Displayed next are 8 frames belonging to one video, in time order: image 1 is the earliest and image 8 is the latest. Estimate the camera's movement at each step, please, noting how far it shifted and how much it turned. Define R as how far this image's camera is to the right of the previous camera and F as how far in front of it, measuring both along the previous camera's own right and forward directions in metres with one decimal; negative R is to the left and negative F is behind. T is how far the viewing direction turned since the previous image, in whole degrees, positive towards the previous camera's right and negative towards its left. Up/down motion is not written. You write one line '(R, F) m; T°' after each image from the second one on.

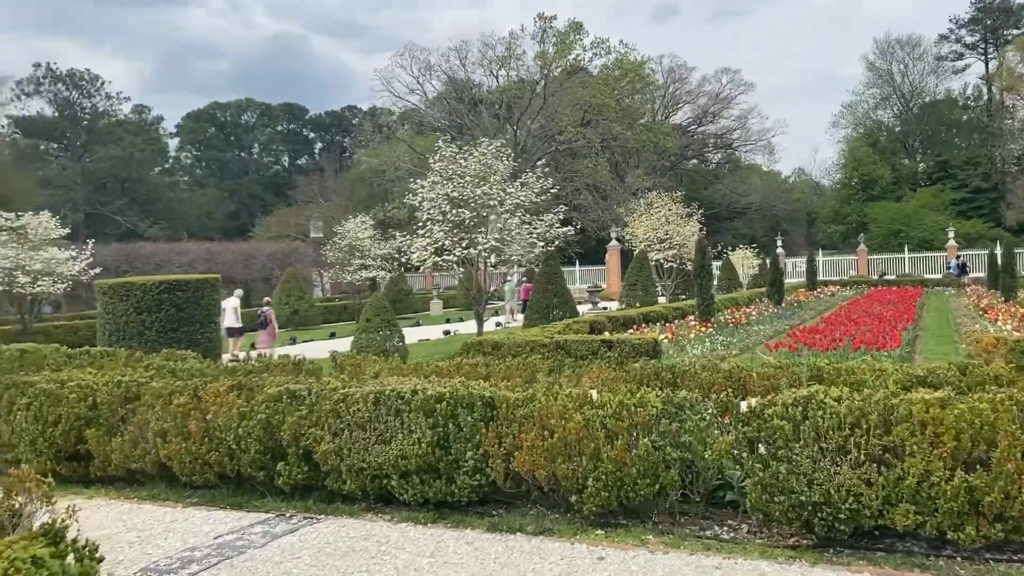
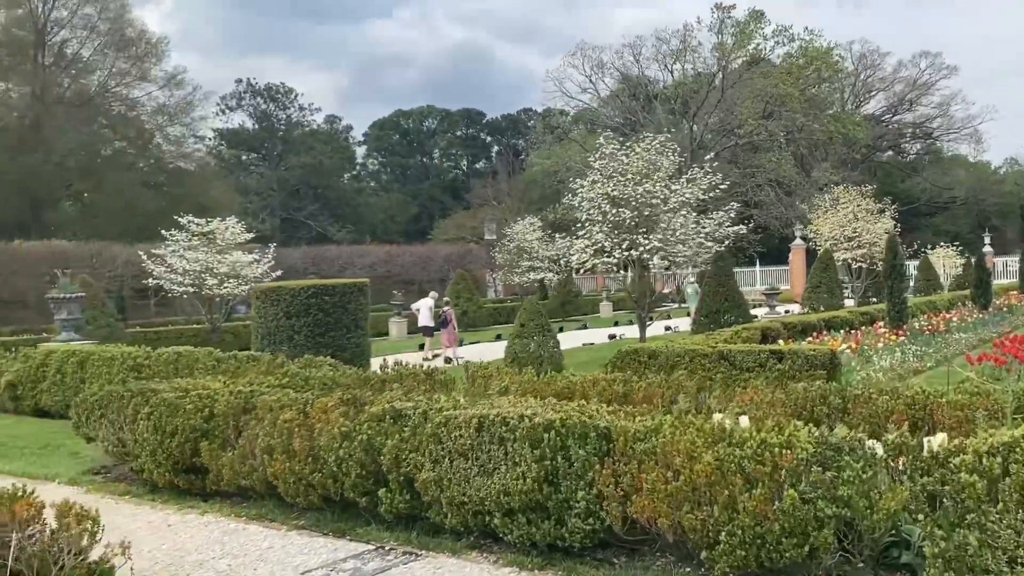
(+0.2, +0.6) m; -12°
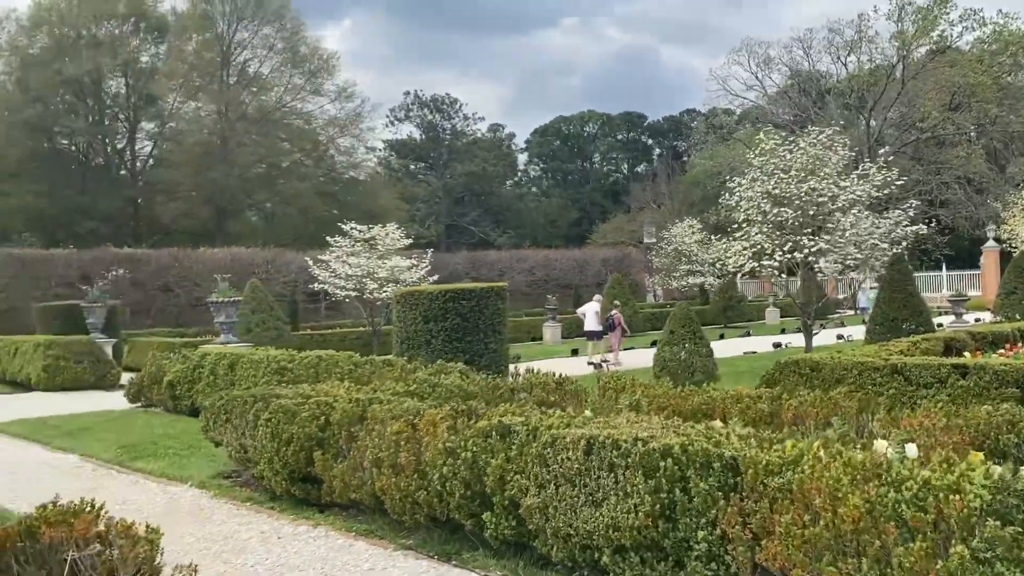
(+0.2, +0.4) m; -11°
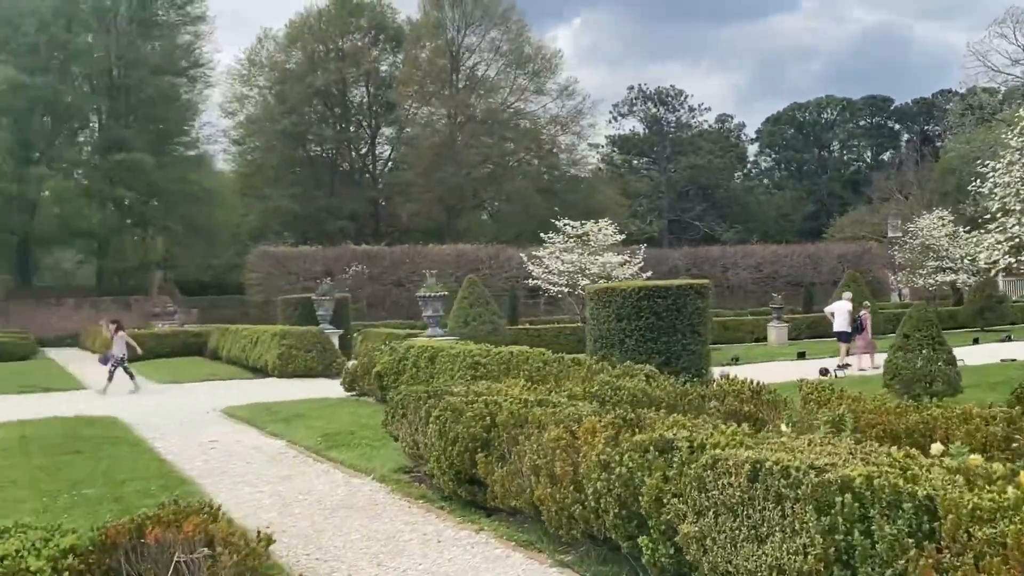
(+0.3, +0.4) m; -15°
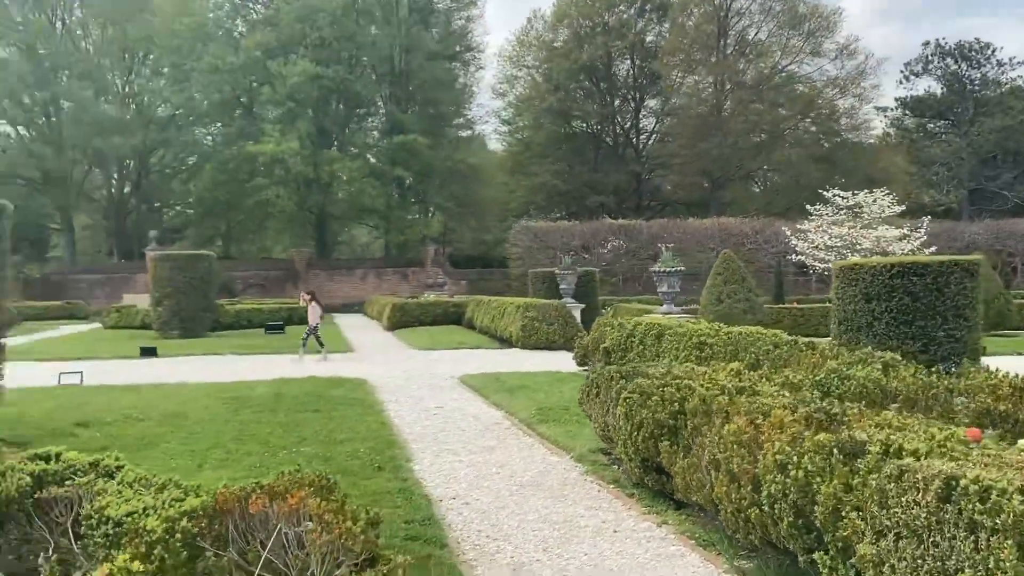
(+0.4, +0.3) m; -17°
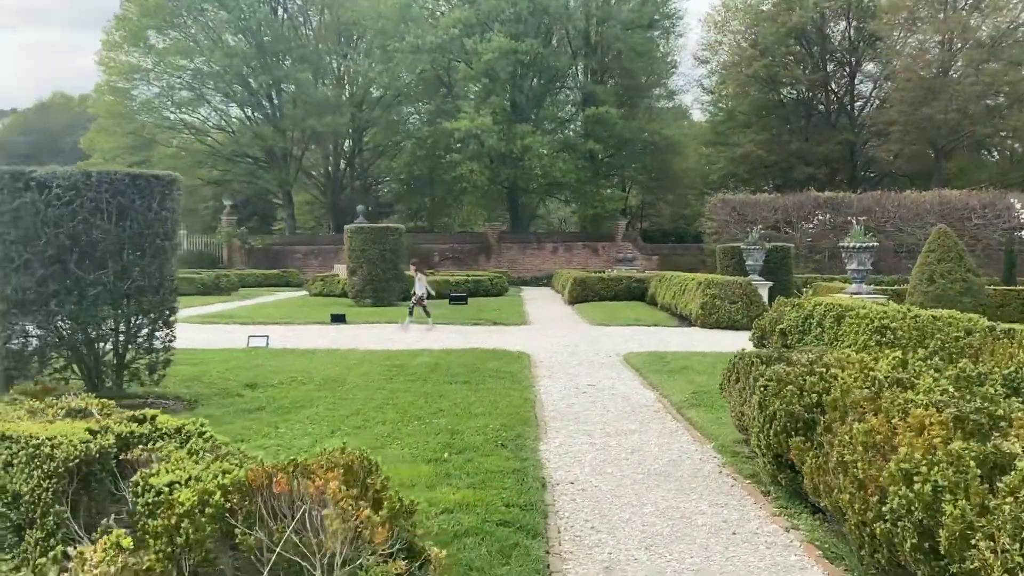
(+0.4, +0.3) m; -13°
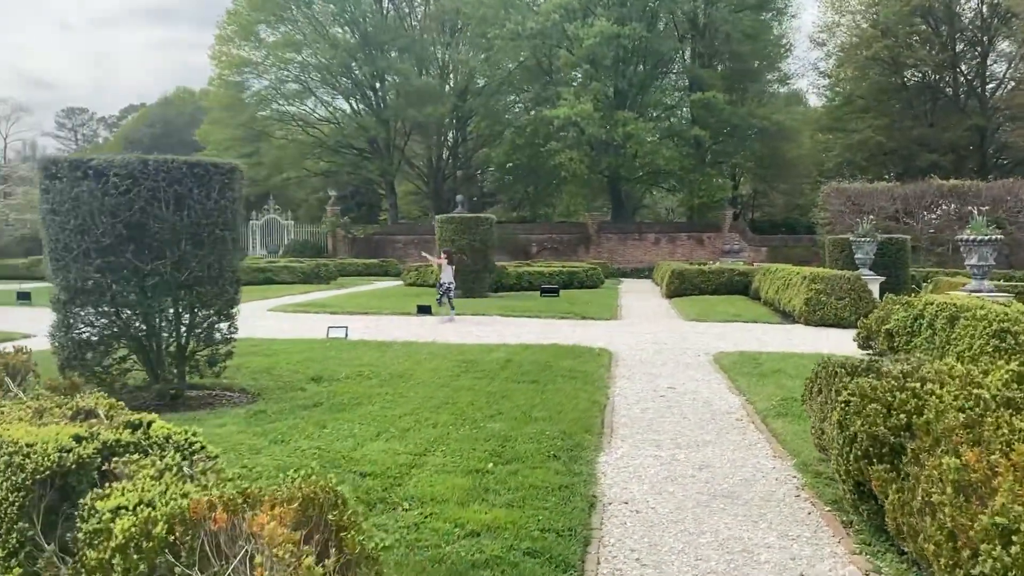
(+0.3, +0.4) m; -7°
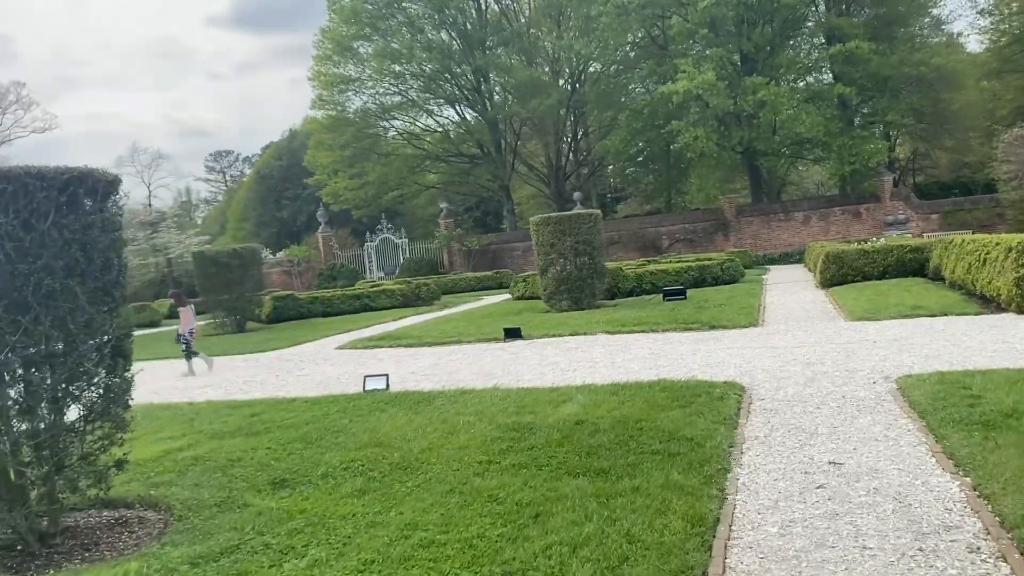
(+0.5, +2.7) m; -10°
